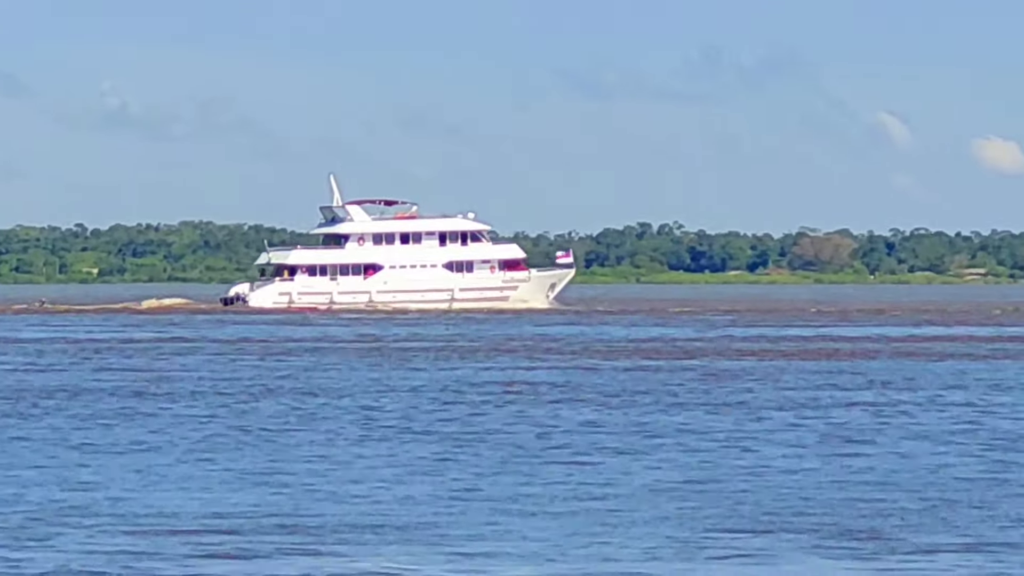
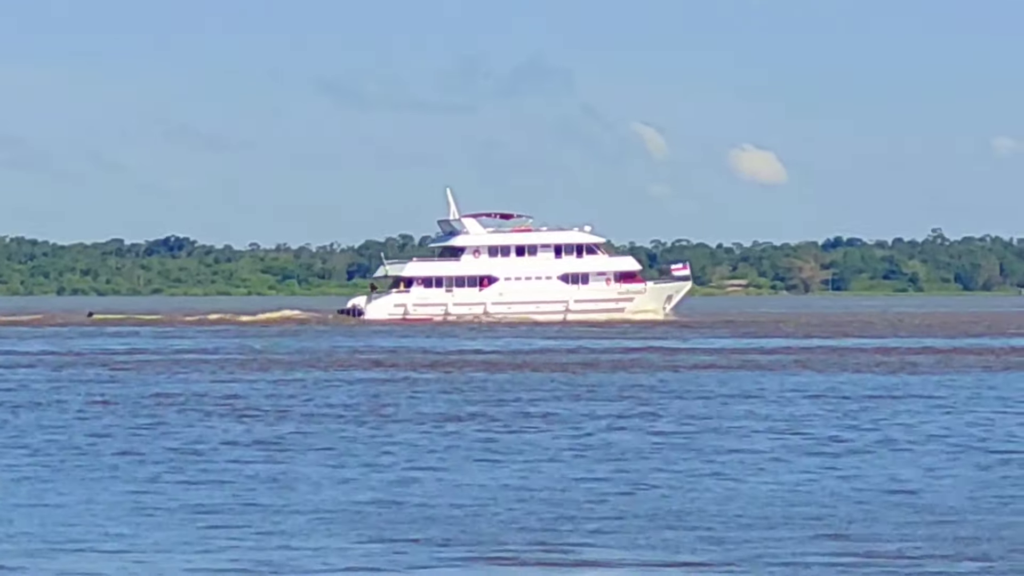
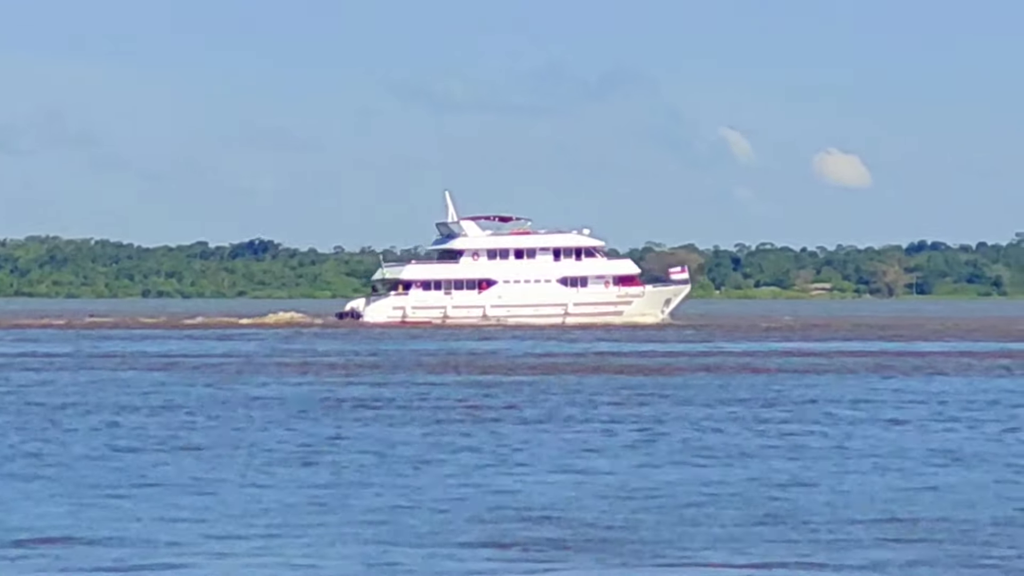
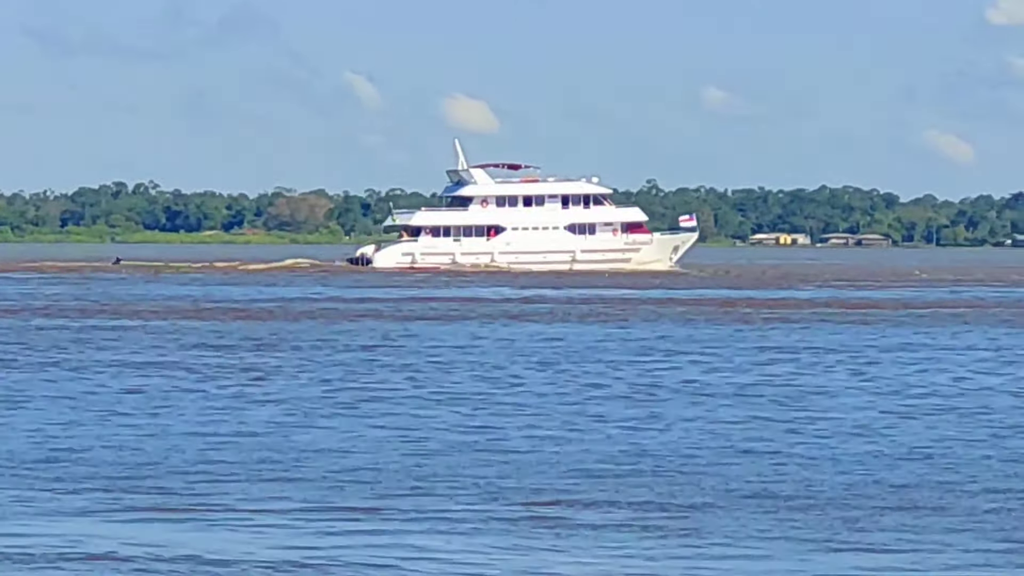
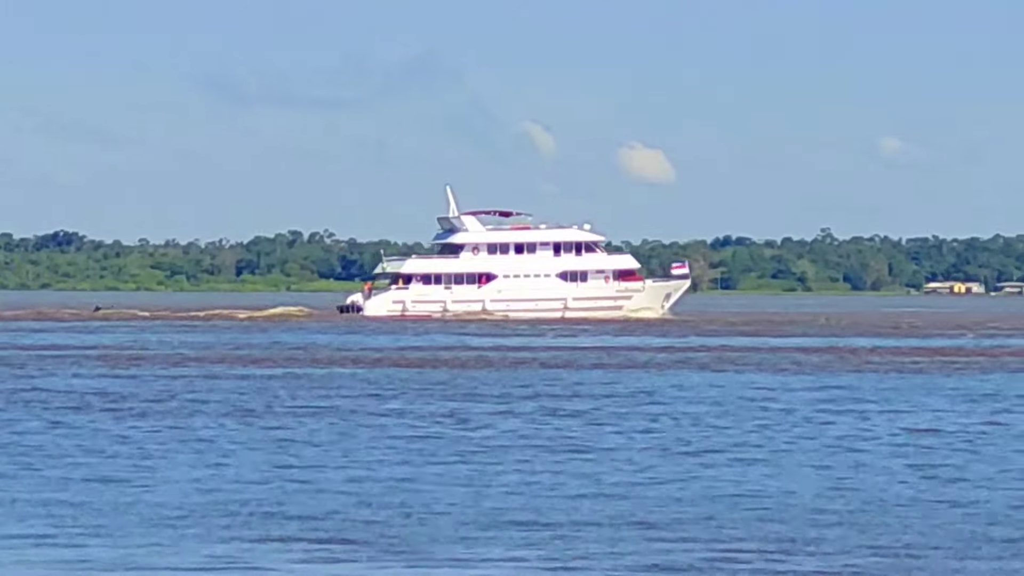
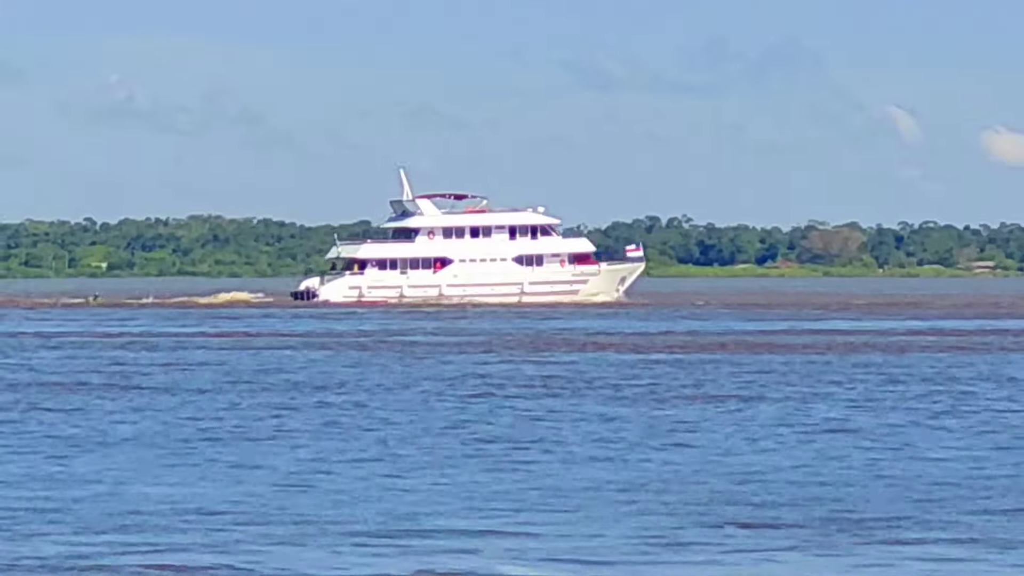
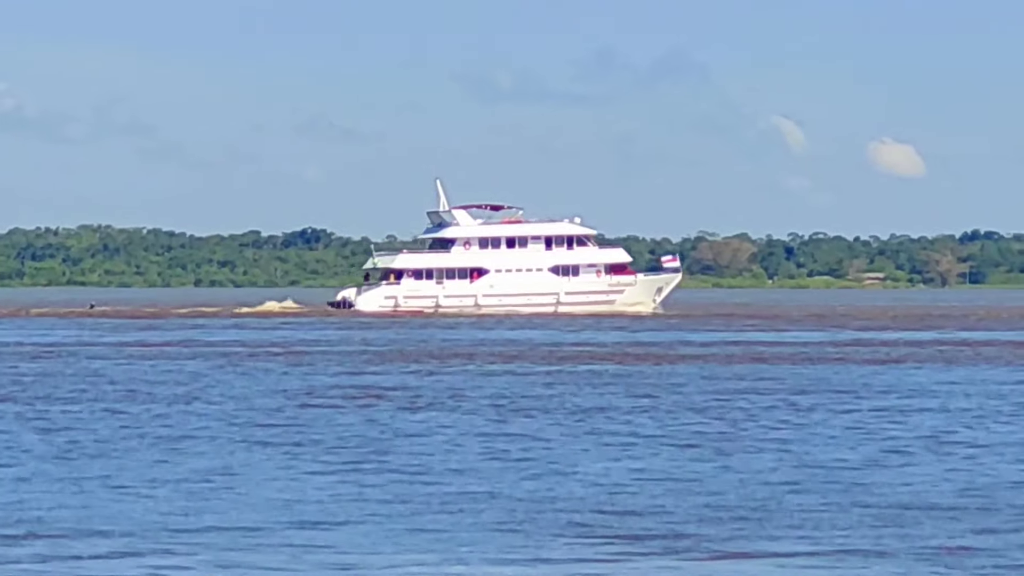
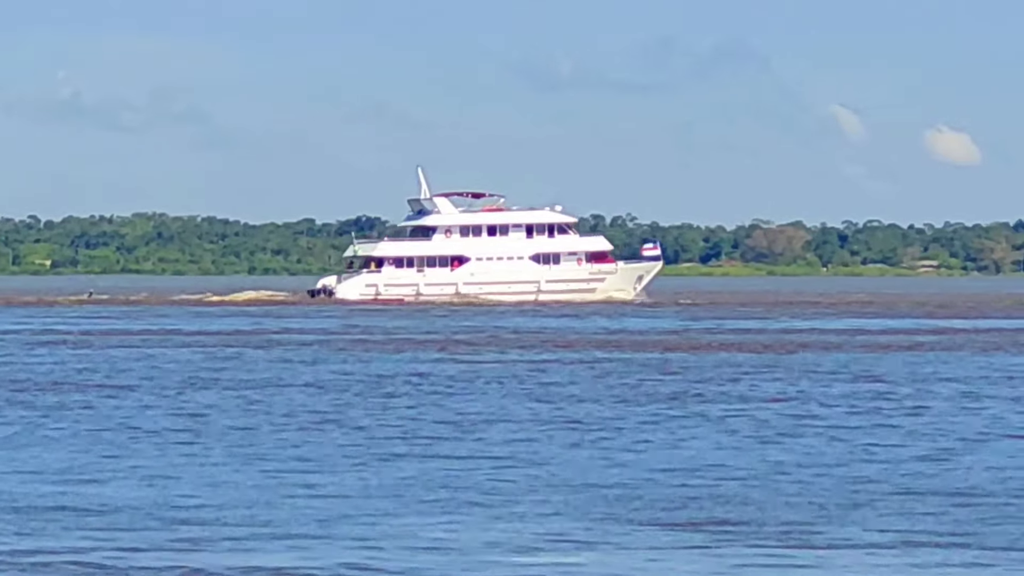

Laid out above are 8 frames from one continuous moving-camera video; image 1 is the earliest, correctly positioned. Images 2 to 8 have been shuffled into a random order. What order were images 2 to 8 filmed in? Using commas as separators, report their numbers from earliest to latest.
6, 8, 7, 3, 2, 5, 4
